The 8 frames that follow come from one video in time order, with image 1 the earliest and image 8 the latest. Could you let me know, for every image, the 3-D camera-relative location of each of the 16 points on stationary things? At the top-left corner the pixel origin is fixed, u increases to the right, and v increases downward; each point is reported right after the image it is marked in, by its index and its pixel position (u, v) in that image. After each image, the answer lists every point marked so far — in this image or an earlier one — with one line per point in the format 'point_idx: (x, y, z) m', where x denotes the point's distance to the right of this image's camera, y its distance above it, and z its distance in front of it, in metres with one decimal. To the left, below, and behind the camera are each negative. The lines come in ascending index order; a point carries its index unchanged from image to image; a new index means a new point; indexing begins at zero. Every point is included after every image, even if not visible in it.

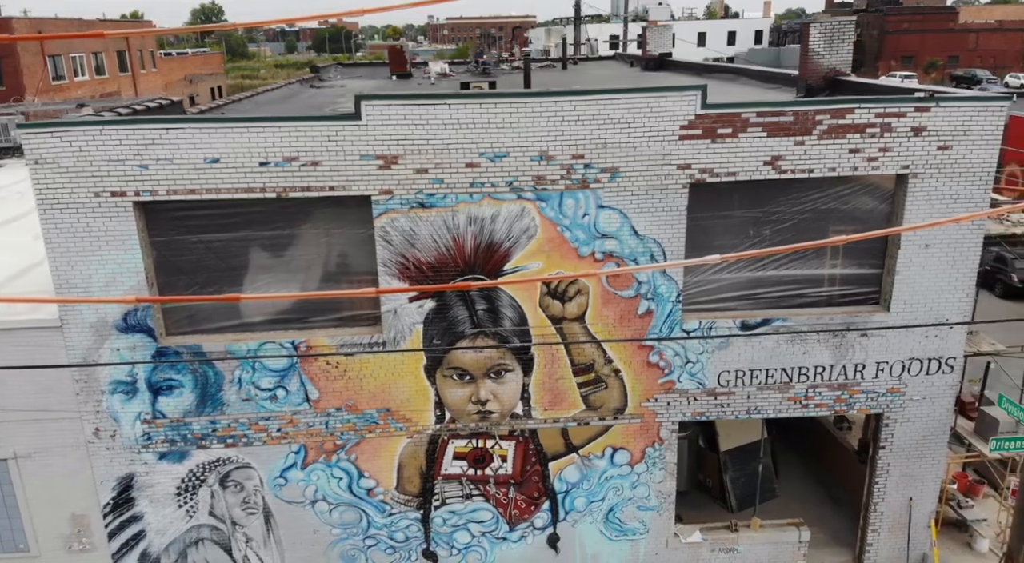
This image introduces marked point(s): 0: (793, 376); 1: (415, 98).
0: (+3.8, -1.2, +10.3) m
1: (-1.1, +2.1, +8.9) m
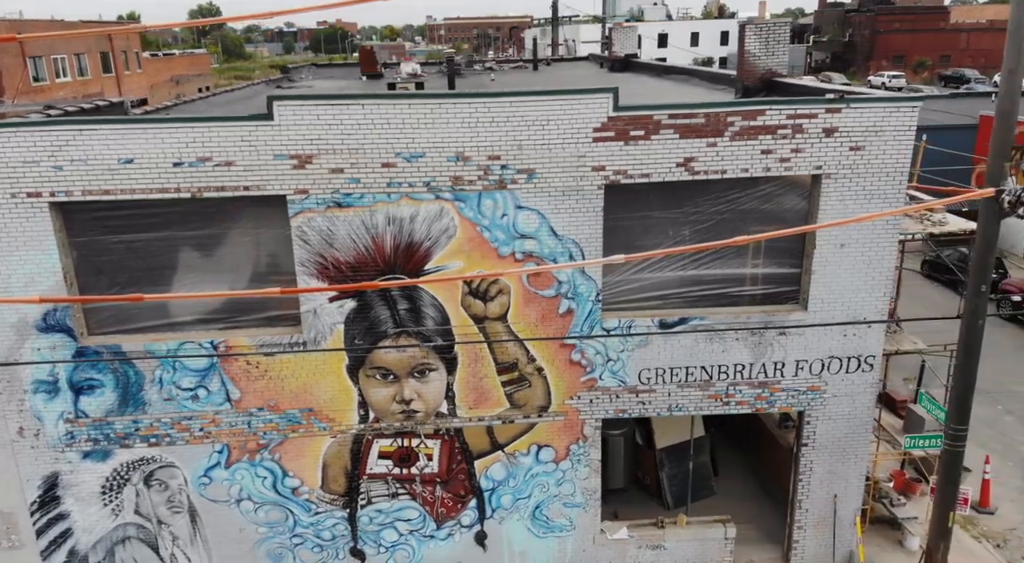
0: (+2.8, -1.2, +10.3) m
1: (-2.1, +2.1, +9.0) m
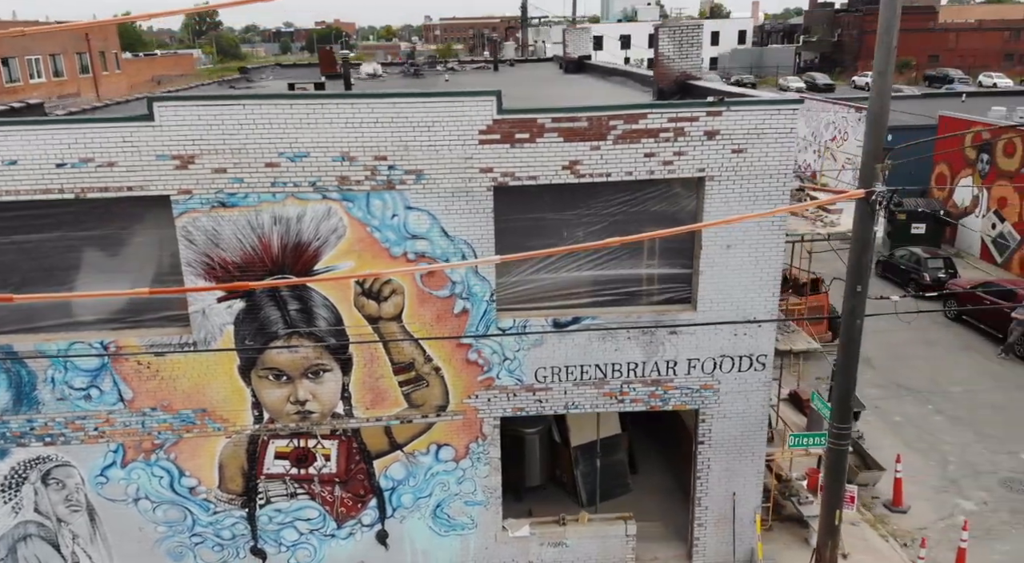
0: (+1.3, -1.2, +10.4) m
1: (-3.6, +2.1, +9.0) m
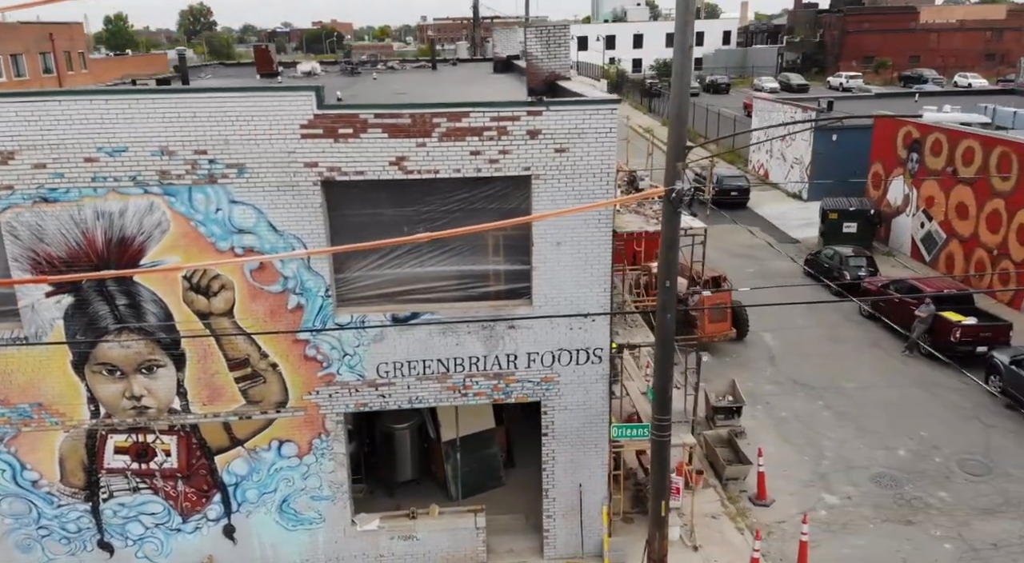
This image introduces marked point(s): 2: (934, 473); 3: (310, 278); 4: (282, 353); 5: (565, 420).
0: (-0.8, -1.2, +10.4) m
1: (-5.7, +2.2, +9.1) m
2: (+7.3, -3.3, +13.4) m
3: (-2.6, 0.0, +10.0) m
4: (-3.1, -0.9, +10.2) m
5: (+0.8, -2.0, +10.7) m
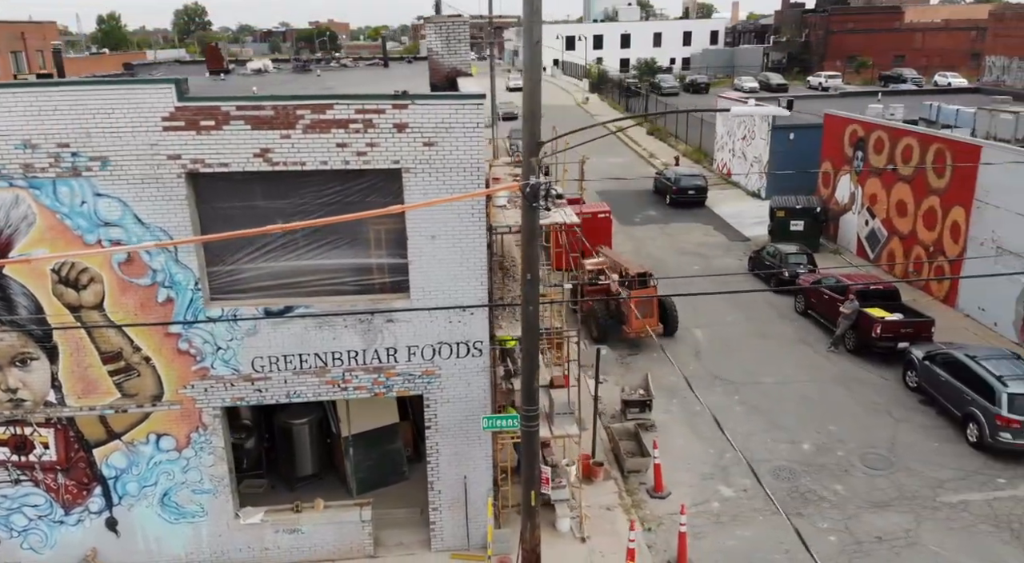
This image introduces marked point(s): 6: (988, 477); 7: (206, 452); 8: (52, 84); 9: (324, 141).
0: (-2.5, -1.1, +10.5) m
1: (-7.4, +2.3, +9.1) m
2: (+5.6, -3.2, +13.5) m
3: (-4.3, +0.1, +10.0) m
4: (-4.8, -0.9, +10.3) m
5: (-0.9, -1.9, +10.8) m
6: (+8.0, -3.3, +13.0) m
7: (-4.3, -2.4, +10.8) m
8: (-5.5, +2.4, +9.2) m
9: (-2.4, +1.8, +9.6) m
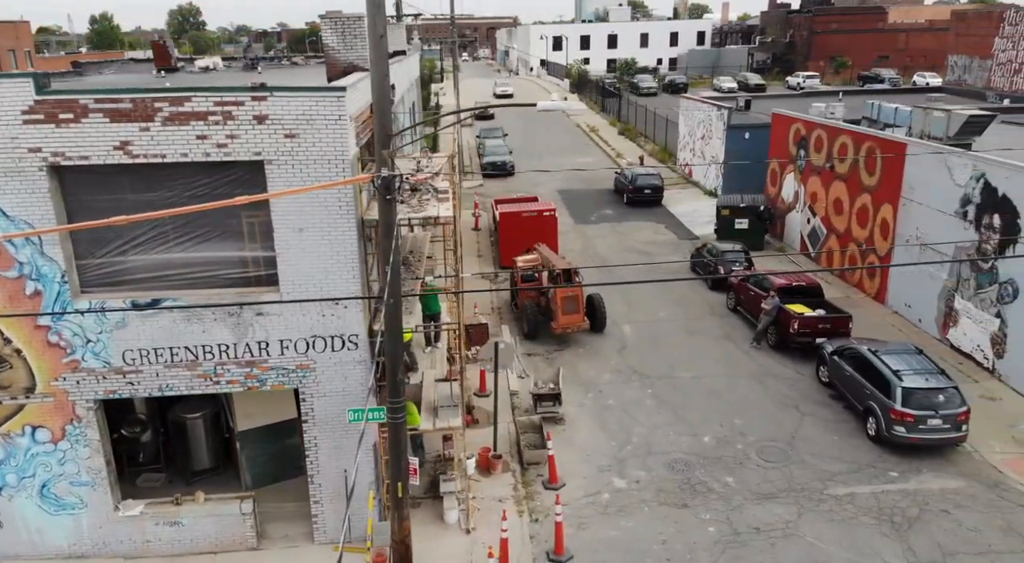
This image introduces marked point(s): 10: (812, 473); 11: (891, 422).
0: (-4.3, -1.0, +10.6) m
1: (-9.2, +2.4, +9.2) m
2: (+3.8, -3.1, +13.6) m
3: (-6.1, +0.2, +10.1) m
4: (-6.5, -0.8, +10.3) m
5: (-2.7, -1.8, +10.8) m
6: (+6.3, -3.2, +13.1) m
7: (-6.0, -2.3, +10.9) m
8: (-7.2, +2.5, +9.3) m
9: (-4.1, +1.9, +9.6) m
10: (+5.1, -3.2, +13.1) m
11: (+6.6, -2.5, +13.5) m
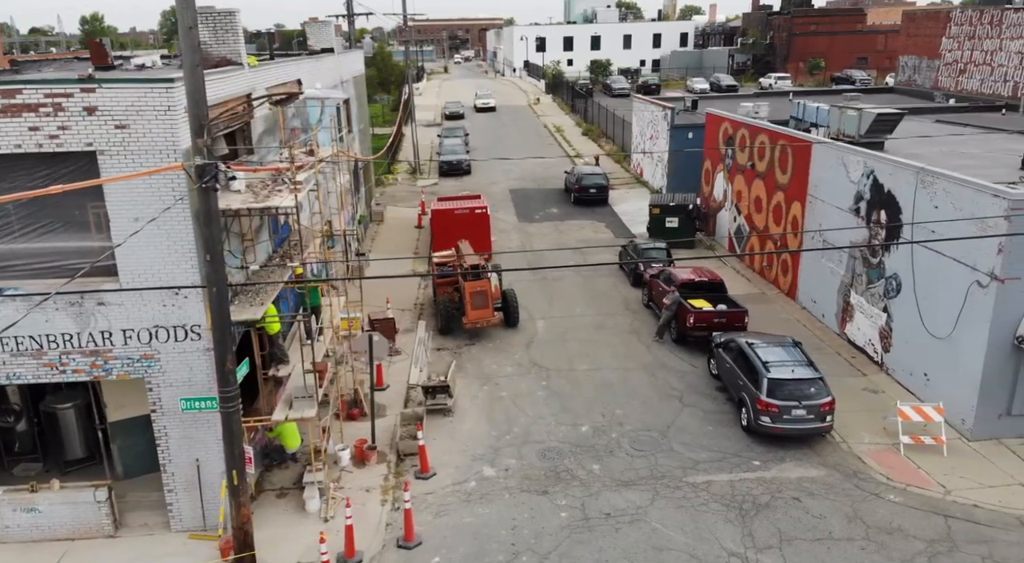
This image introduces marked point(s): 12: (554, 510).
0: (-6.5, -0.8, +10.7) m
1: (-11.4, +2.5, +9.3) m
2: (+1.6, -3.0, +13.8) m
3: (-8.3, +0.4, +10.2) m
4: (-8.7, -0.6, +10.5) m
5: (-4.9, -1.6, +11.0) m
6: (+4.0, -3.1, +13.4) m
7: (-8.3, -2.2, +11.0) m
8: (-9.5, +2.6, +9.4) m
9: (-6.3, +2.0, +9.8) m
10: (+2.8, -3.1, +13.3) m
11: (+4.4, -2.3, +13.7) m
12: (+0.7, -3.6, +12.0) m
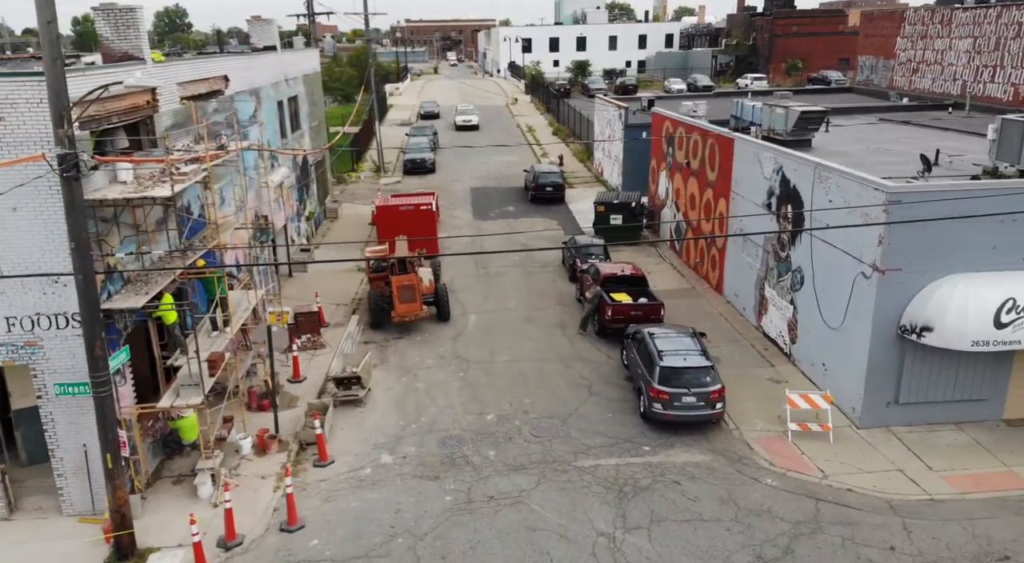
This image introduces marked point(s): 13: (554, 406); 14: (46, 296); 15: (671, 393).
0: (-8.4, -0.7, +11.0) m
1: (-13.2, +2.7, +9.6) m
2: (-0.3, -2.9, +14.1) m
3: (-10.1, +0.5, +10.5) m
4: (-10.6, -0.5, +10.8) m
5: (-6.7, -1.5, +11.3) m
6: (+2.2, -2.9, +13.7) m
7: (-10.1, -2.0, +11.3) m
8: (-11.3, +2.8, +9.7) m
9: (-8.2, +2.2, +10.1) m
10: (+1.0, -3.0, +13.7) m
11: (+2.5, -2.2, +14.0) m
12: (-1.2, -3.4, +12.3) m
13: (+0.8, -2.5, +15.2) m
14: (-6.6, -0.2, +10.9) m
15: (+2.9, -2.0, +13.8) m
